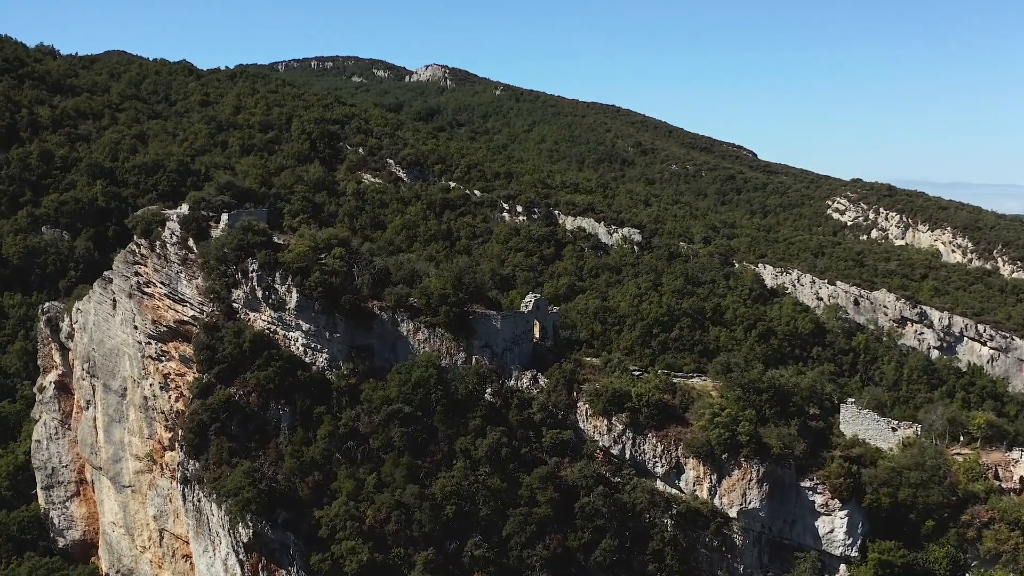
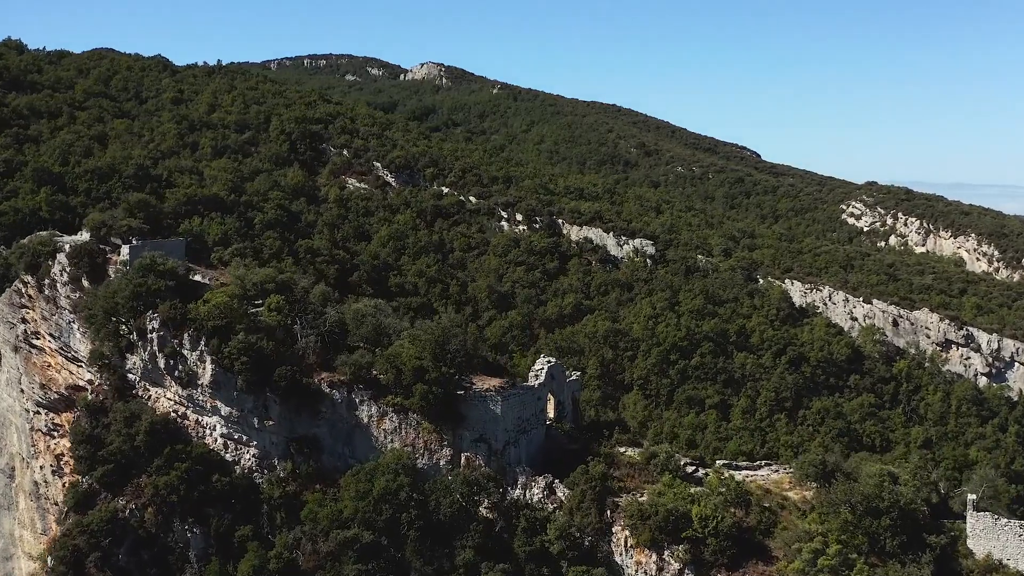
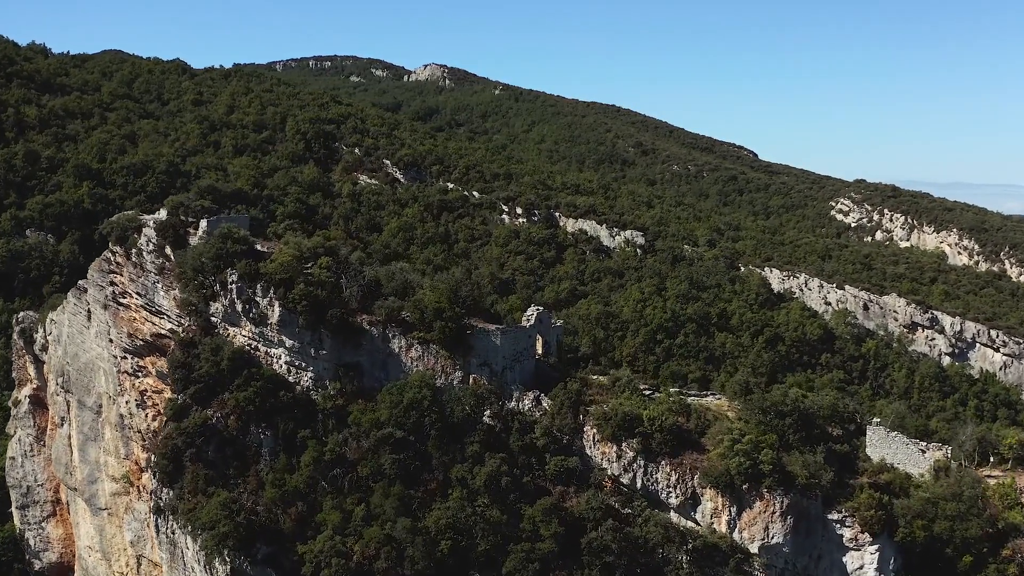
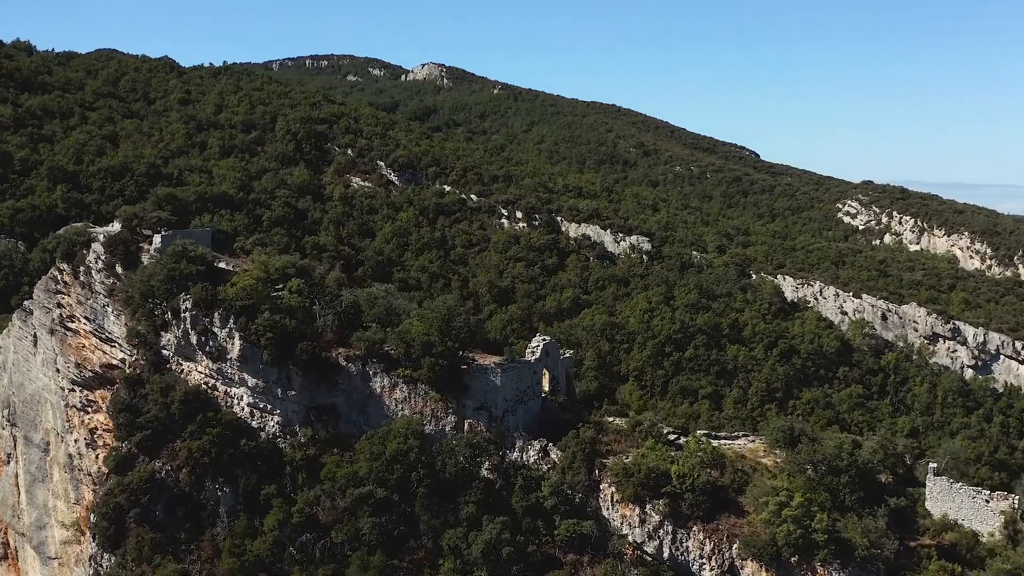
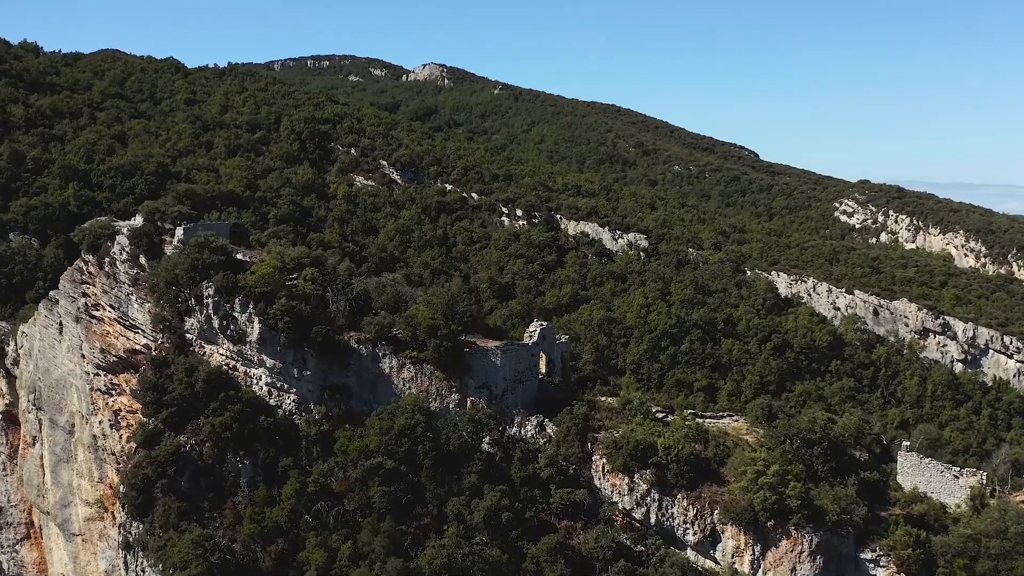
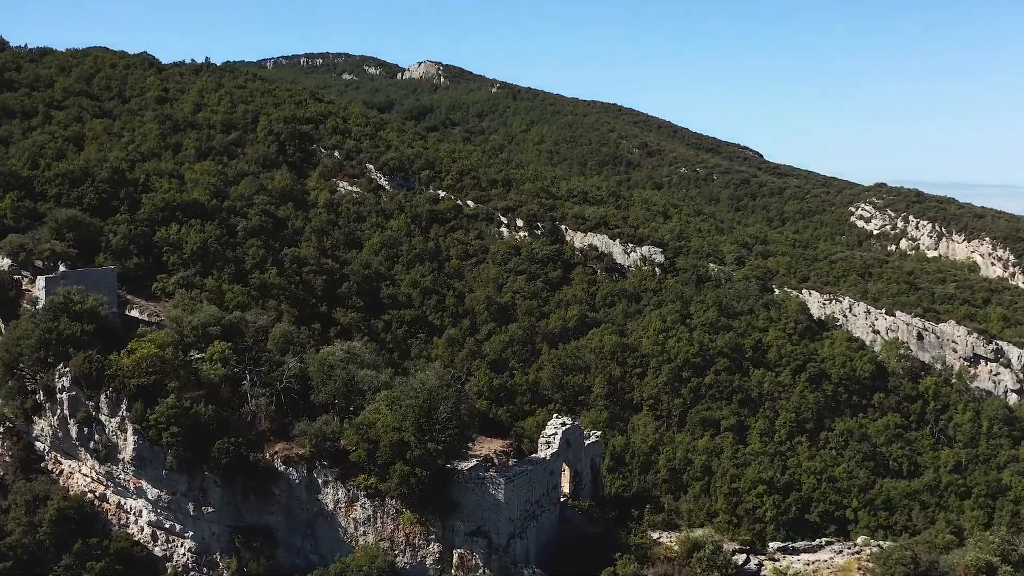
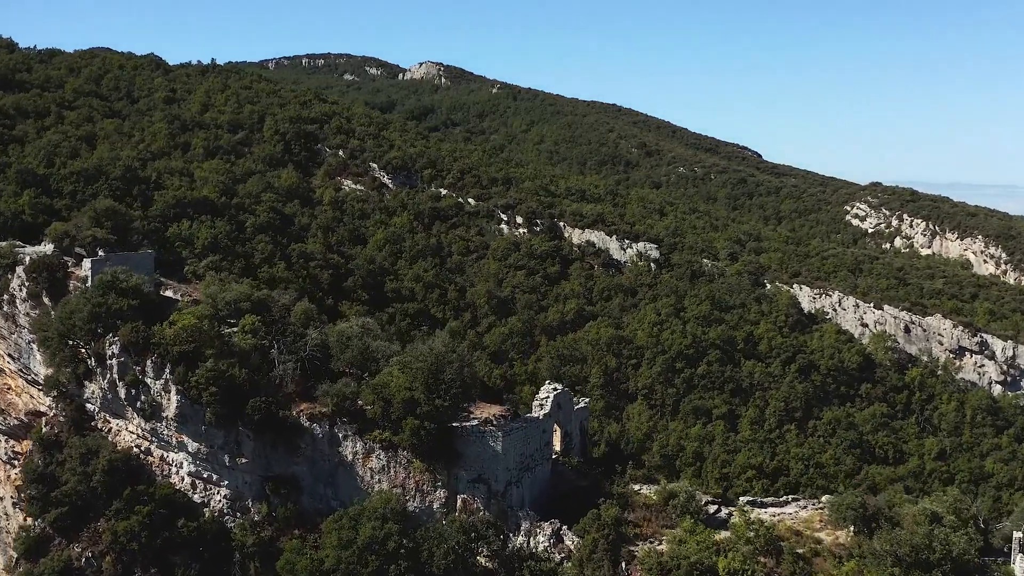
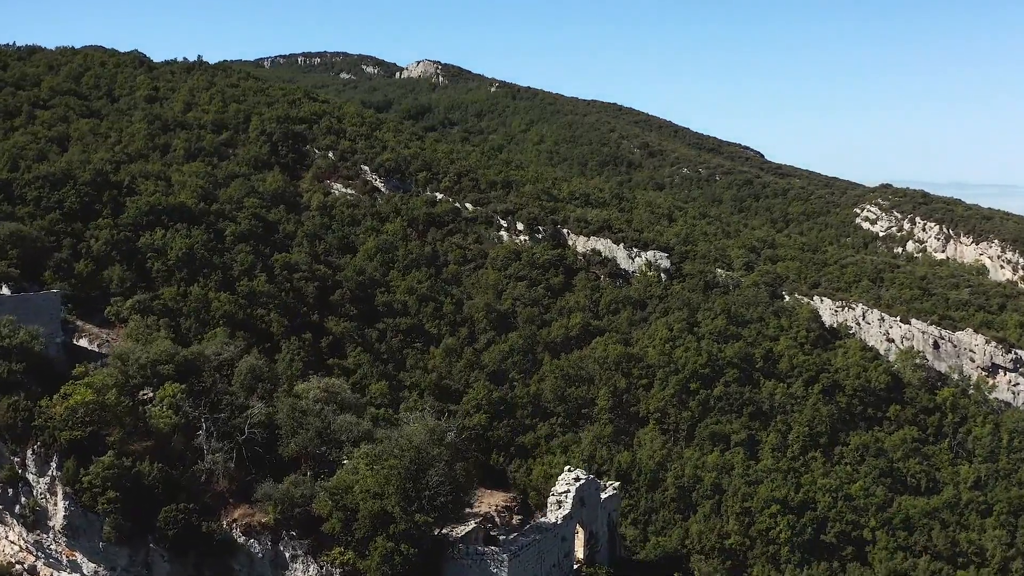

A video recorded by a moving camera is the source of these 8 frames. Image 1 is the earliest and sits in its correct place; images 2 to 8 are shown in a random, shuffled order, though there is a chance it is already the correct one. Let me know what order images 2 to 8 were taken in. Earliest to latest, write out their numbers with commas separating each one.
3, 5, 4, 2, 7, 6, 8
